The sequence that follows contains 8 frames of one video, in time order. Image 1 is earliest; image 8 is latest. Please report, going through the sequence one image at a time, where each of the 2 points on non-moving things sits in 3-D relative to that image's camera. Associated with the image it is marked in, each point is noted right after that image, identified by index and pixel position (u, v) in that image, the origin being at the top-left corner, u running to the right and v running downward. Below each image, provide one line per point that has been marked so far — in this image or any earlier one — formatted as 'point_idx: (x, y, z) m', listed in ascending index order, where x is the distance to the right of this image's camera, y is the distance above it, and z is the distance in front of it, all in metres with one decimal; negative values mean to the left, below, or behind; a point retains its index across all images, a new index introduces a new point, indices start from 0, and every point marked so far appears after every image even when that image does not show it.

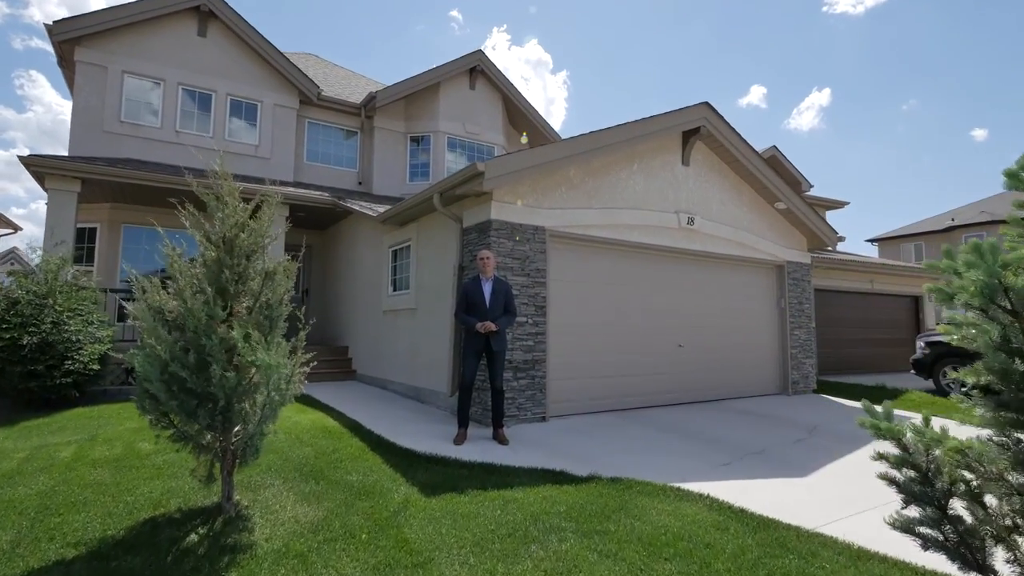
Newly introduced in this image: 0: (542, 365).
0: (+0.4, -0.9, +6.7) m
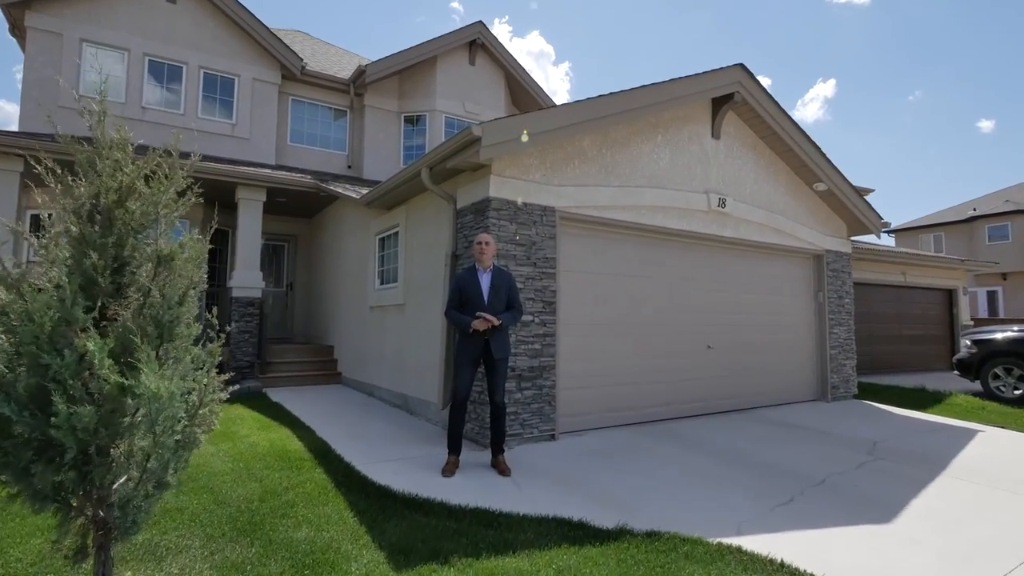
0: (+0.4, -0.9, +5.6) m
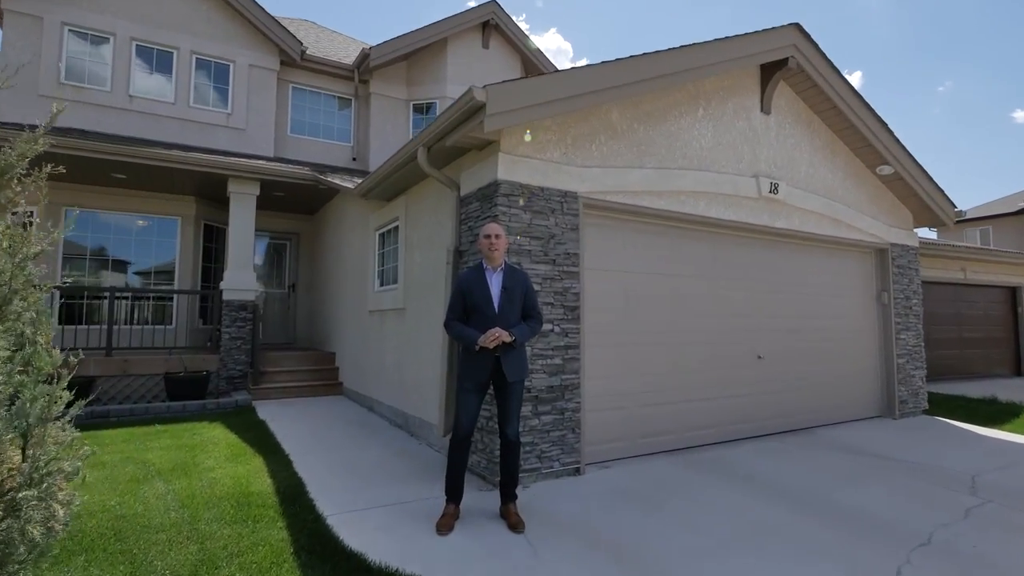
0: (+0.6, -0.9, +4.6) m
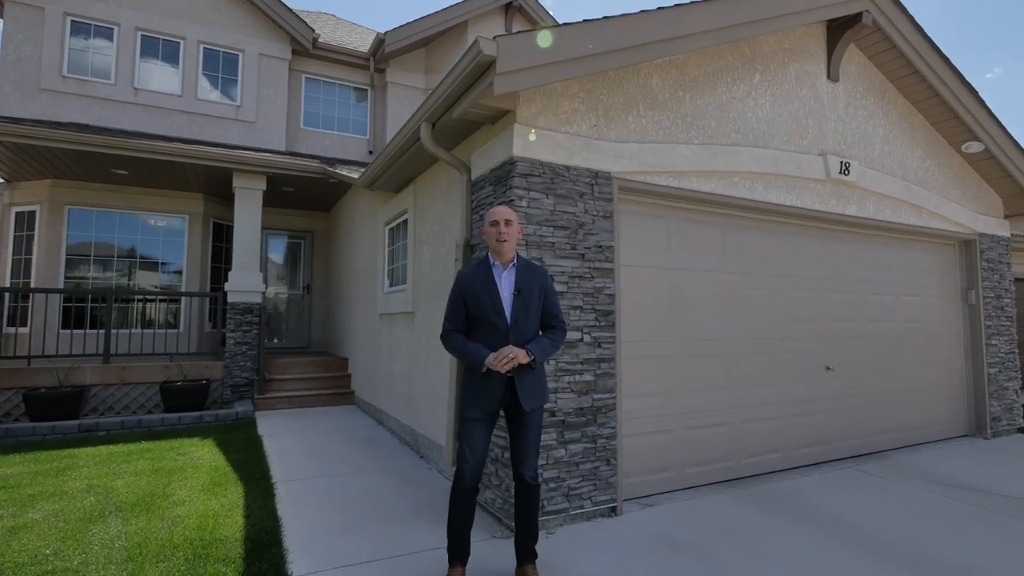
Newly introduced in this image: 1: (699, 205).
0: (+0.7, -0.9, +3.8) m
1: (+1.6, +0.7, +4.5) m
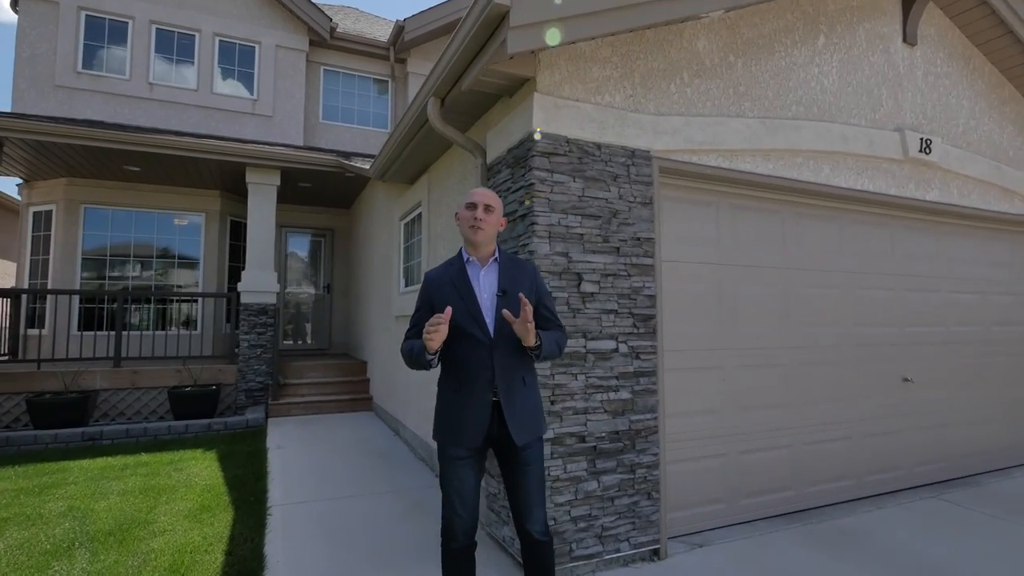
0: (+0.8, -0.9, +3.2) m
1: (+1.7, +0.7, +3.8) m
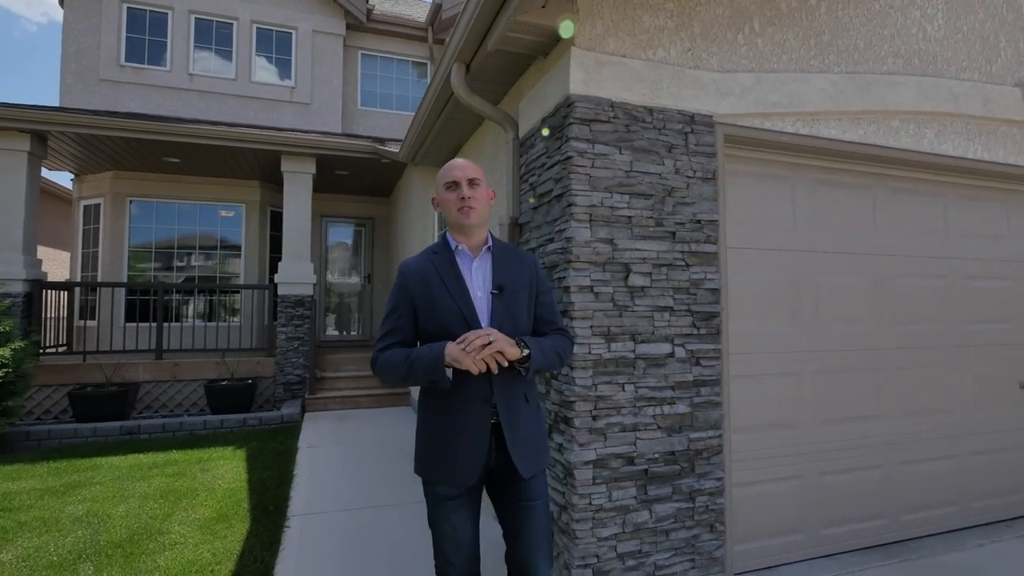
0: (+1.0, -0.8, +2.6) m
1: (+1.9, +0.8, +3.2) m
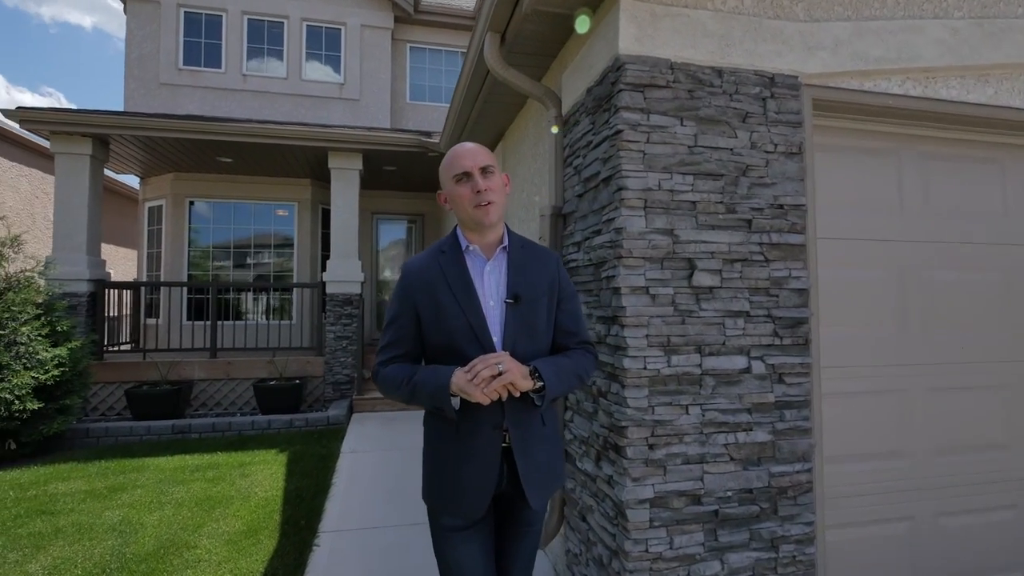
0: (+1.2, -0.8, +2.1) m
1: (+2.2, +0.8, +2.6) m
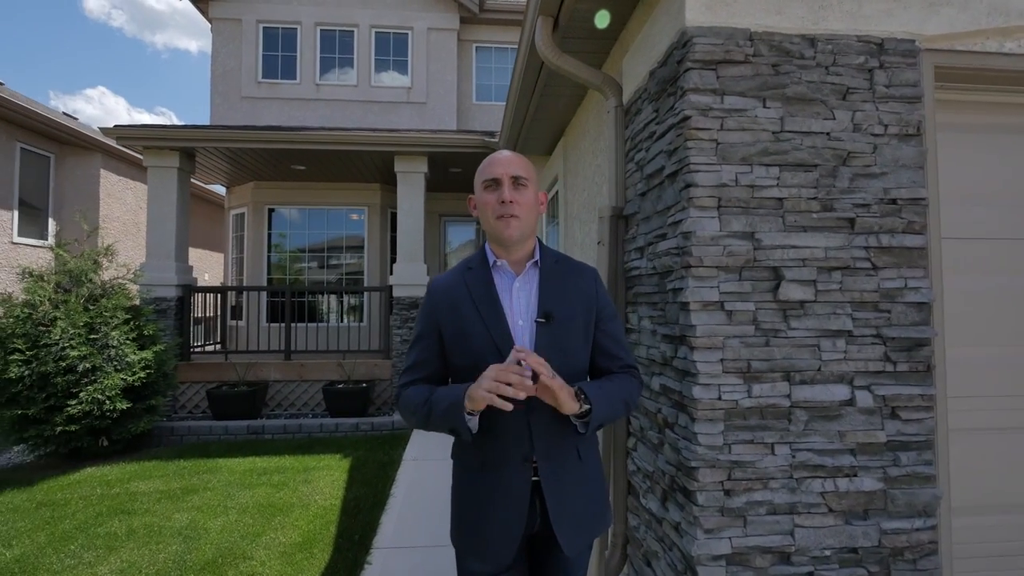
0: (+1.3, -0.9, +1.7) m
1: (+2.4, +0.7, +2.0) m
